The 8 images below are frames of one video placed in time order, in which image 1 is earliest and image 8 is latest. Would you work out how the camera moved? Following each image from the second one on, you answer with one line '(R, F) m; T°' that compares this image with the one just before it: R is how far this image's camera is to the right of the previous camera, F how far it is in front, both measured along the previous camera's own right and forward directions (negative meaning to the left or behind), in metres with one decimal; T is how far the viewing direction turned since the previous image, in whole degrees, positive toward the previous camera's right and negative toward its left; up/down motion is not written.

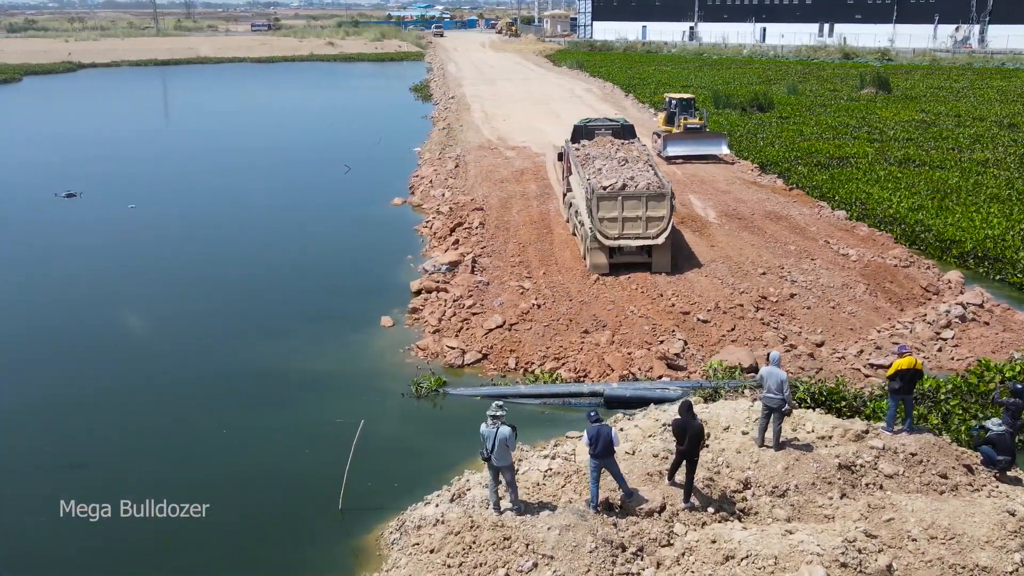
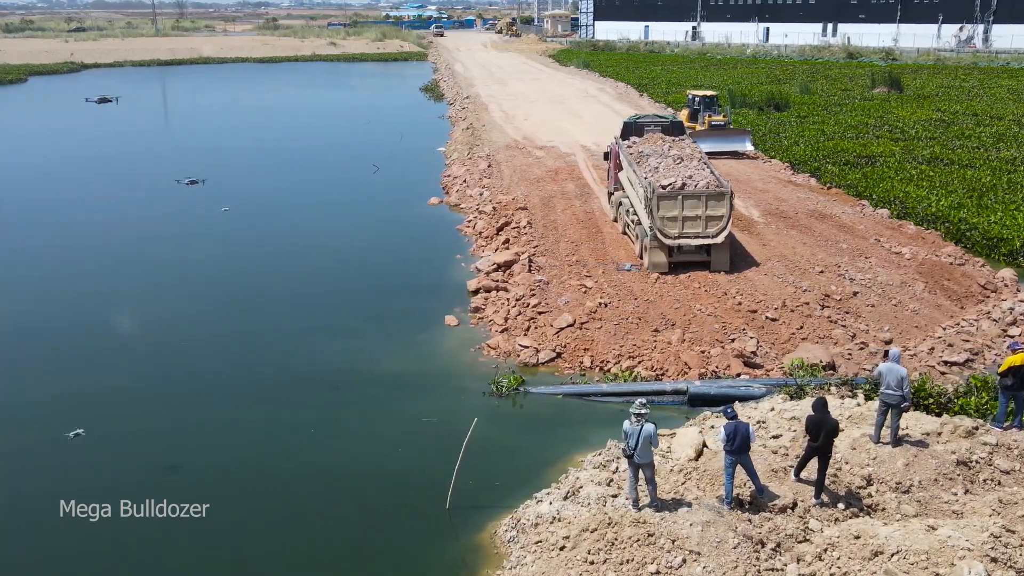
(-1.1, 0.0) m; 0°
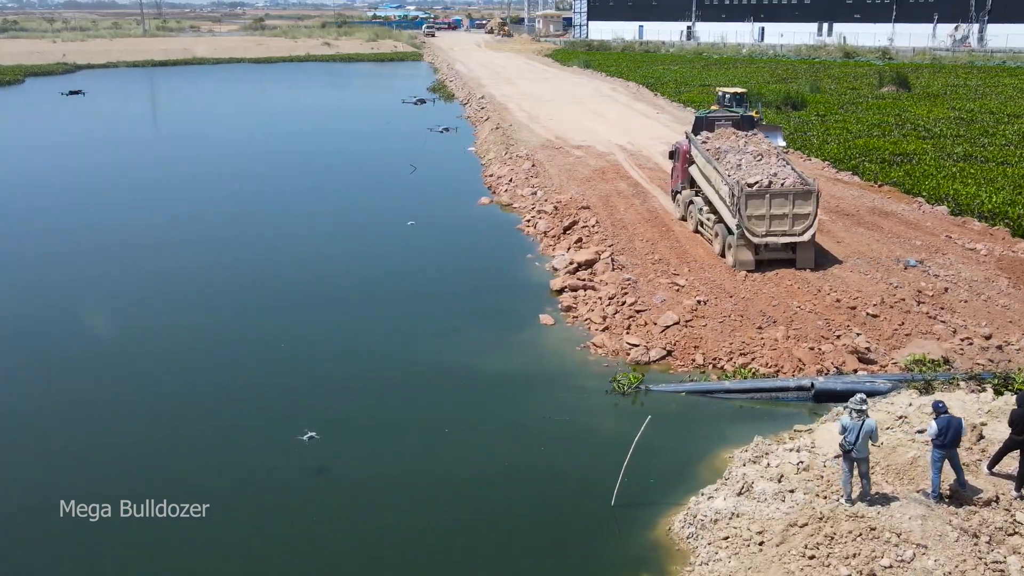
(-1.8, 0.0) m; +1°
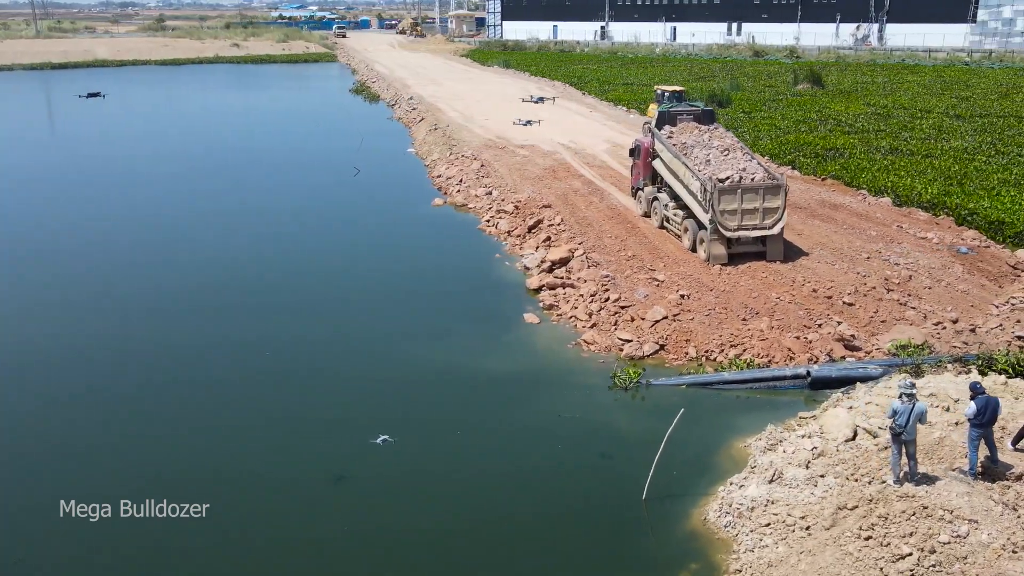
(-1.1, +0.1) m; +6°
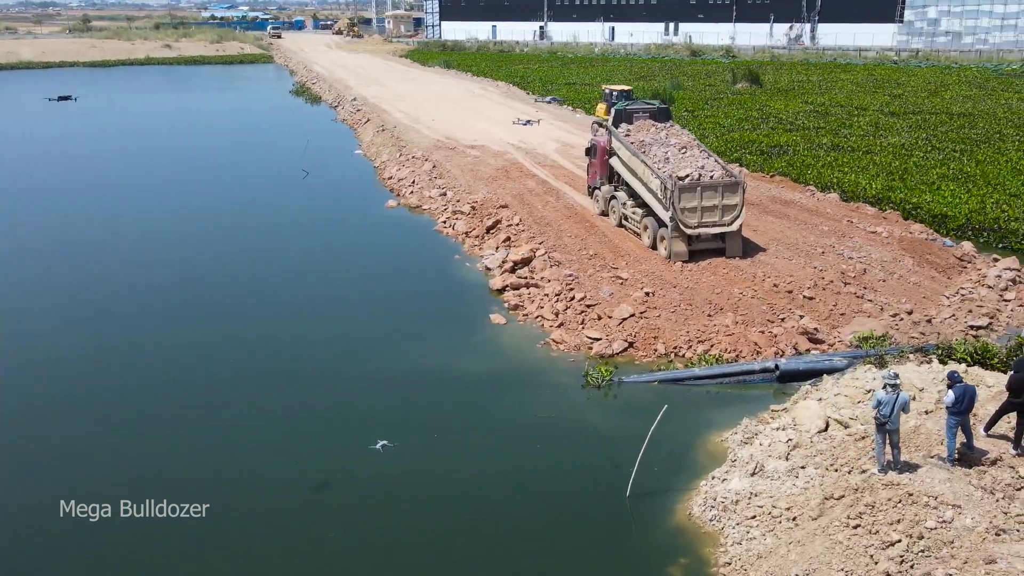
(-0.4, 0.0) m; +4°
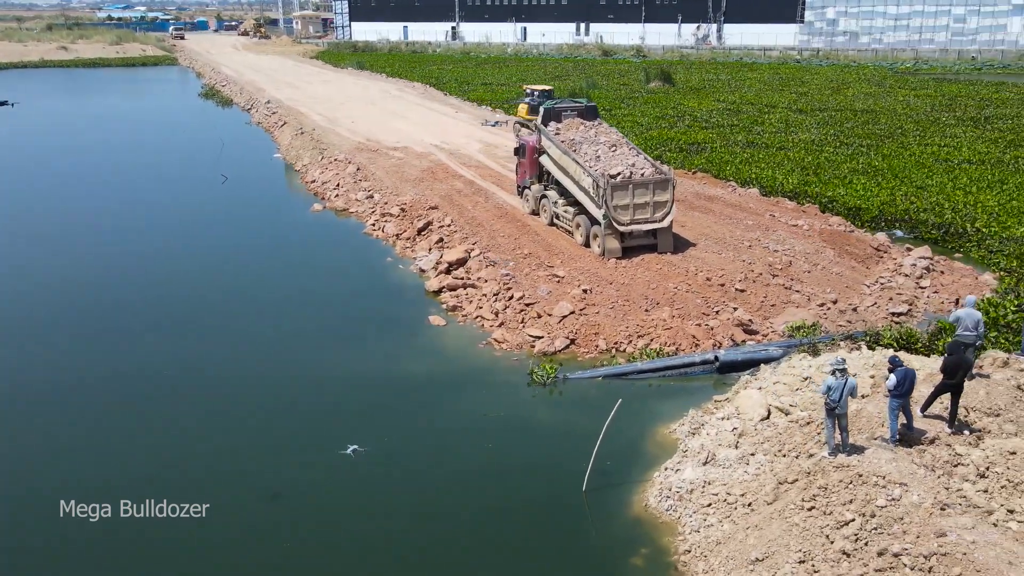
(-0.4, 0.0) m; +5°
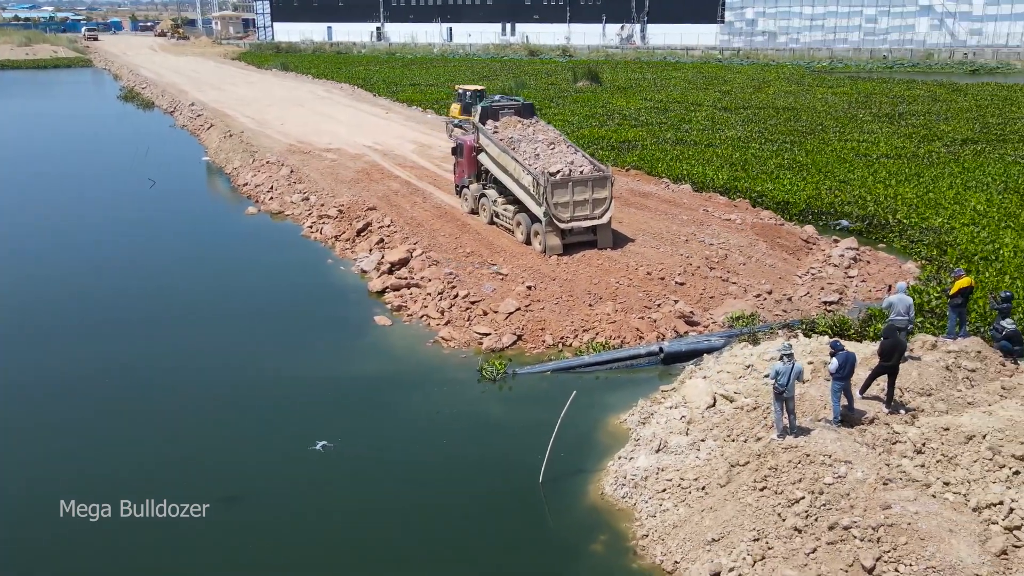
(-0.2, -0.1) m; +4°
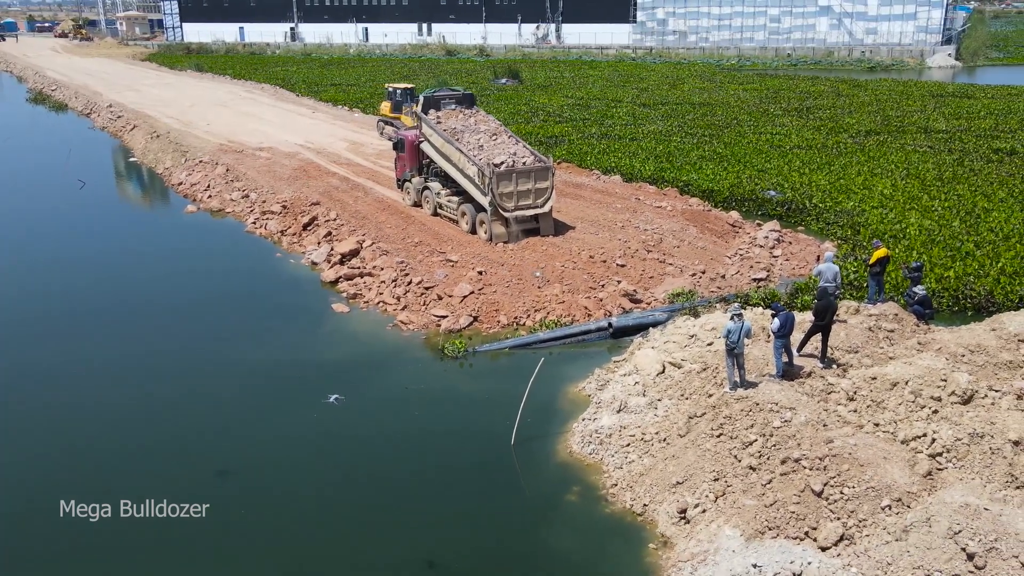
(-0.6, -0.7) m; +5°
